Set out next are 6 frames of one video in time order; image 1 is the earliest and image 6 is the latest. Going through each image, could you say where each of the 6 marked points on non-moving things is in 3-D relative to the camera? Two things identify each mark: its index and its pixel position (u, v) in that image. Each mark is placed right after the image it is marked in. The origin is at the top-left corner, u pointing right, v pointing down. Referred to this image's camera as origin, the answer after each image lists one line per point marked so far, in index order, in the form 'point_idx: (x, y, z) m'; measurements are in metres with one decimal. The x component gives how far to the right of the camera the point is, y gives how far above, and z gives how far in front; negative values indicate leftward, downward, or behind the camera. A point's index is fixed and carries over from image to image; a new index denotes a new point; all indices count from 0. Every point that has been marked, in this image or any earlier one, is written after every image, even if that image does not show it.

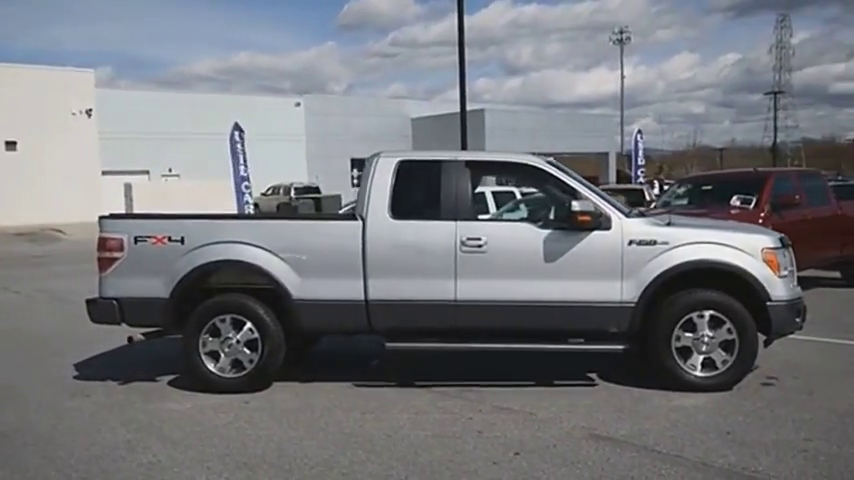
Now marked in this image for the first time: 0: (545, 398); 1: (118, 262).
0: (+1.0, -1.3, +5.9) m
1: (-2.8, -0.2, +6.4) m
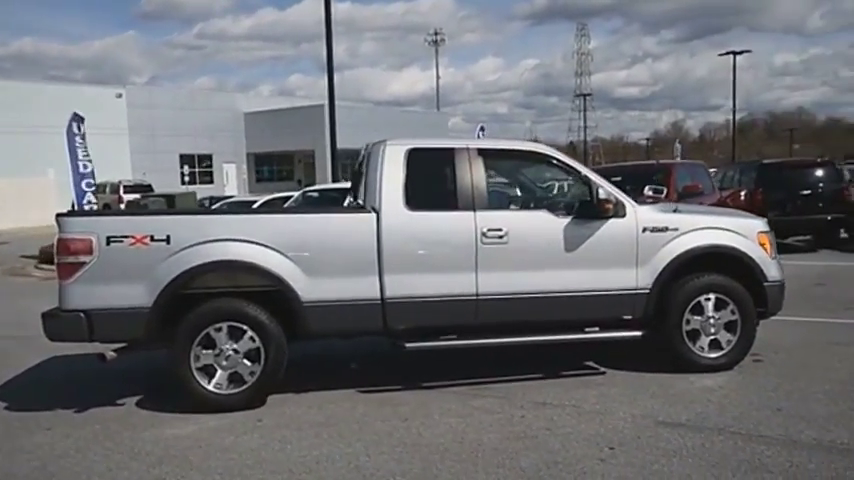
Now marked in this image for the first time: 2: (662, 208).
0: (+1.2, -1.2, +5.8) m
1: (-2.6, -0.2, +5.4) m
2: (+2.1, +0.3, +6.3) m
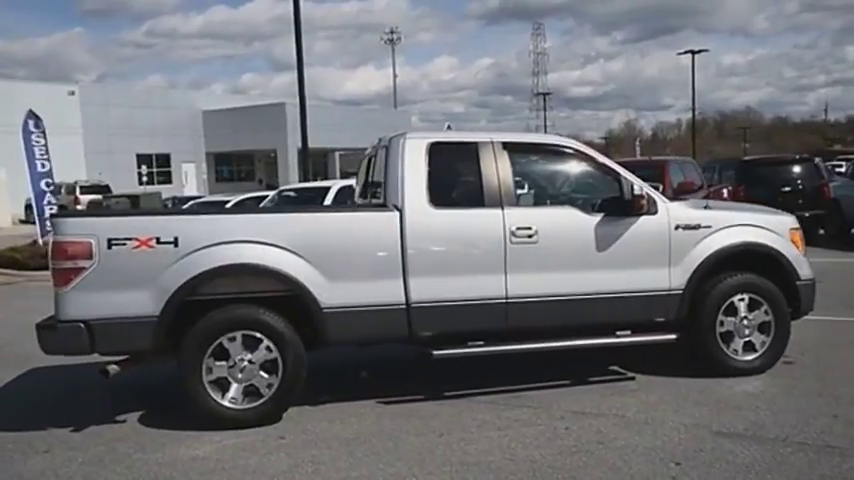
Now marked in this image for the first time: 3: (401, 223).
0: (+1.4, -1.2, +5.5) m
1: (-2.3, -0.2, +4.9) m
2: (+2.3, +0.3, +6.0) m
3: (-0.2, +0.1, +5.4) m
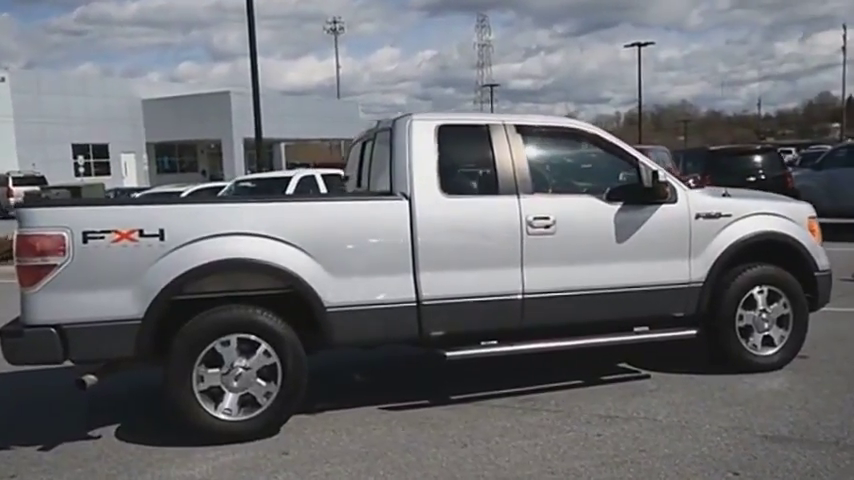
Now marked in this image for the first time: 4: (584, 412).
0: (+1.5, -1.2, +5.2) m
1: (-2.2, -0.2, +4.2) m
2: (+2.3, +0.4, +5.7) m
3: (-0.1, +0.2, +4.9) m
4: (+1.1, -1.2, +4.9) m
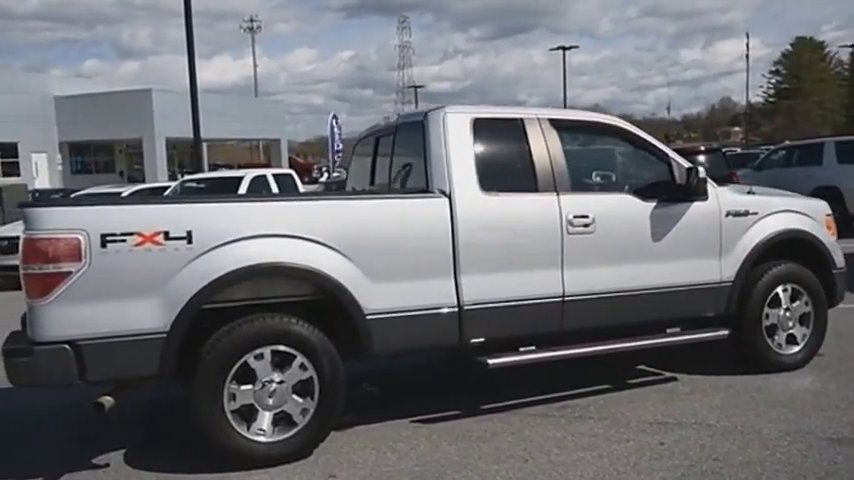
0: (+1.7, -1.2, +5.0) m
1: (-1.9, -0.2, +3.7) m
2: (+2.5, +0.4, +5.6) m
3: (+0.2, +0.2, +4.5) m
4: (+1.4, -1.2, +4.7) m
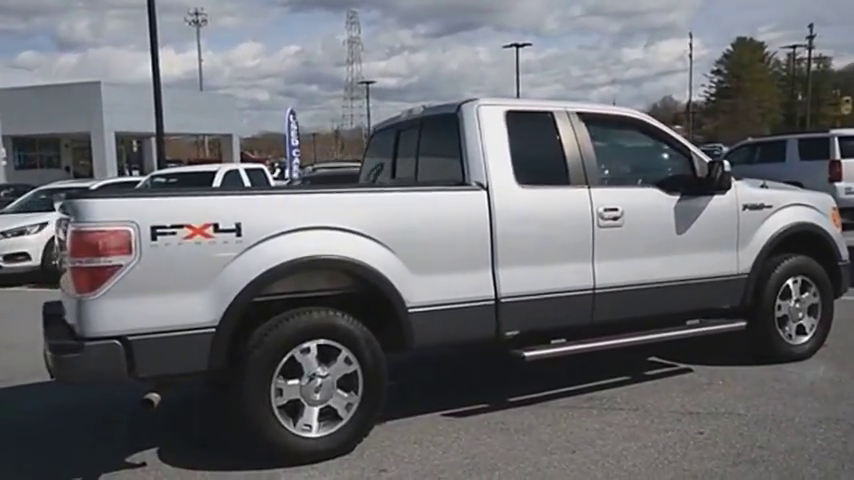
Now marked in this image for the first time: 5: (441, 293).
0: (+1.9, -1.1, +5.1) m
1: (-1.6, -0.2, +3.5) m
2: (+2.6, +0.5, +5.8) m
3: (+0.4, +0.2, +4.5) m
4: (+1.6, -1.1, +4.8) m
5: (+0.1, -0.3, +4.4) m
